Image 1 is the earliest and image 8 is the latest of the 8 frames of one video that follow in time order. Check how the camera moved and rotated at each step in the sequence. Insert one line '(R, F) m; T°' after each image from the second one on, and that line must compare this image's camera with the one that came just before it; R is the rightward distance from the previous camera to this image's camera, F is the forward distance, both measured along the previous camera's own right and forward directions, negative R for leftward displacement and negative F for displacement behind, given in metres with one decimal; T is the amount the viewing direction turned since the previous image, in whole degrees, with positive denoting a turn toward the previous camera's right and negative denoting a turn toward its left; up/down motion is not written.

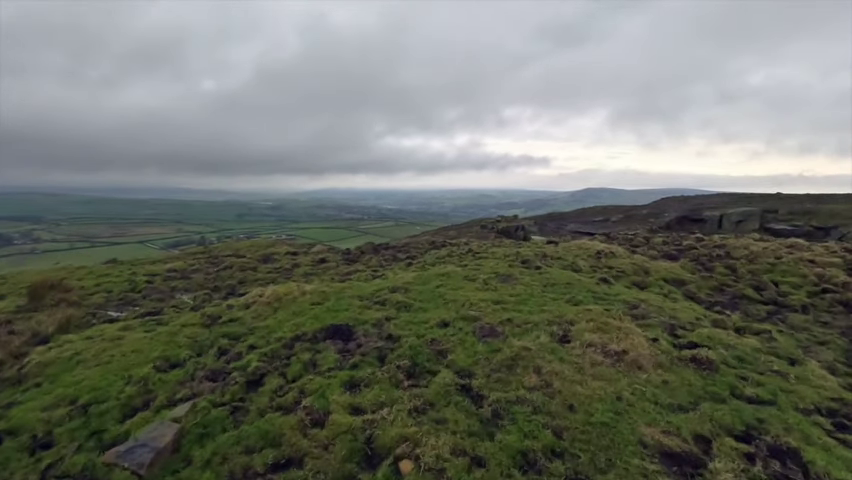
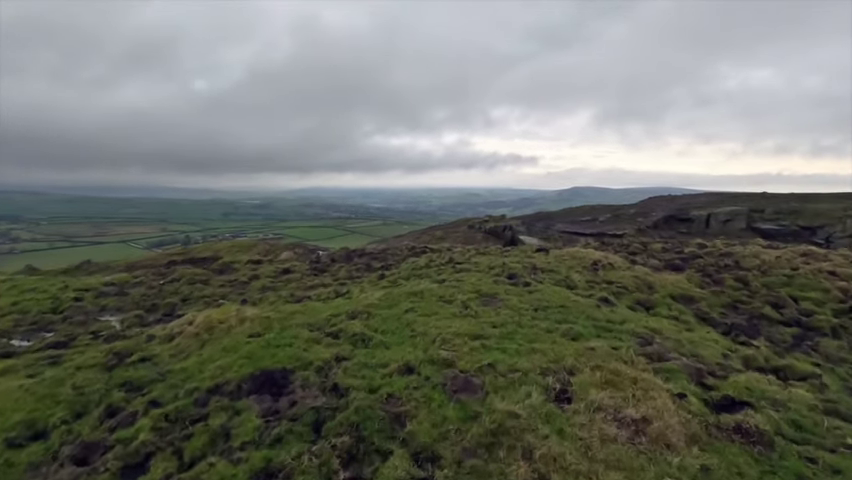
(+1.2, +5.0) m; +2°
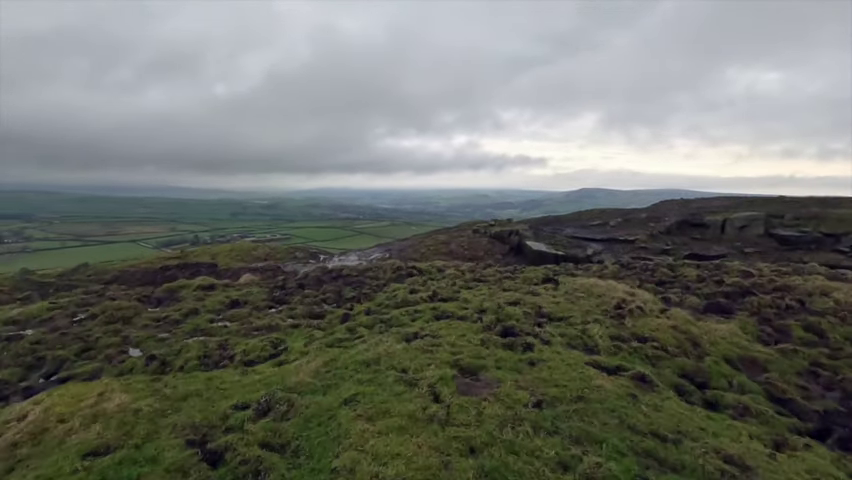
(+2.1, +8.1) m; -1°
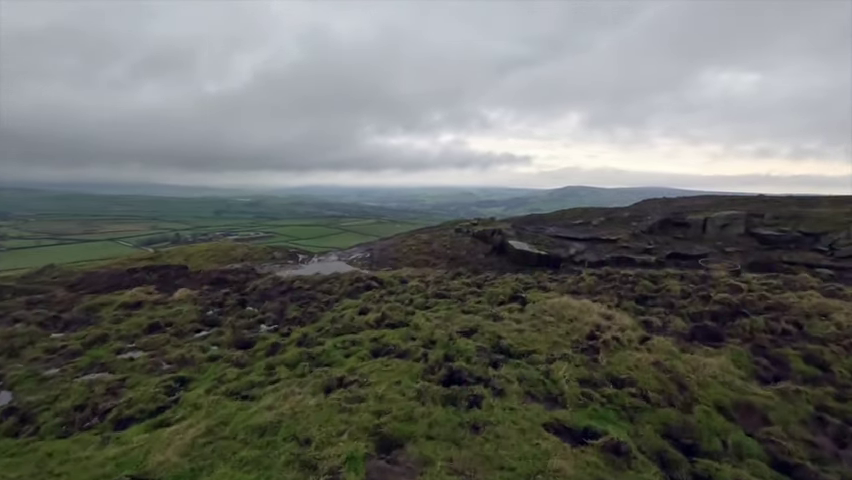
(+2.4, +4.3) m; +2°
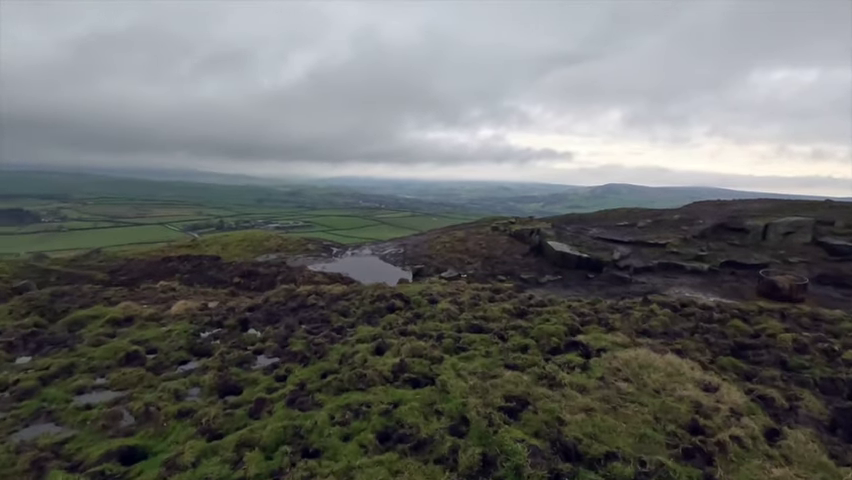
(-0.1, +6.4) m; -4°
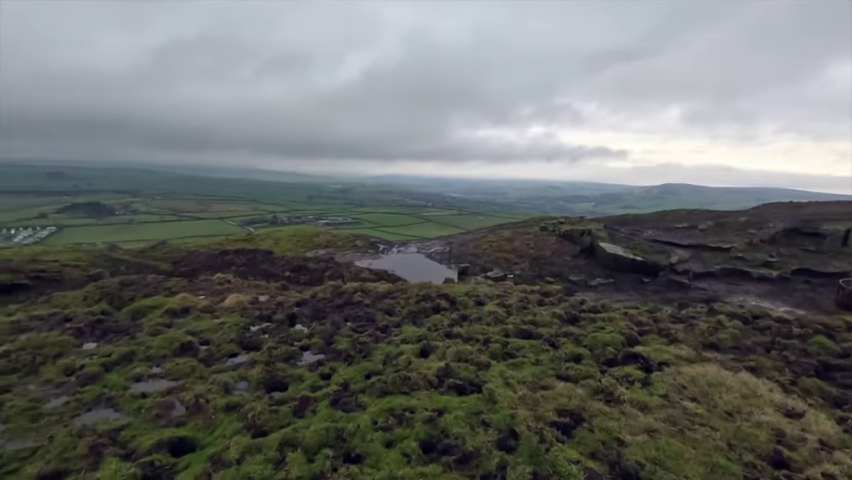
(-0.1, +0.8) m; -6°
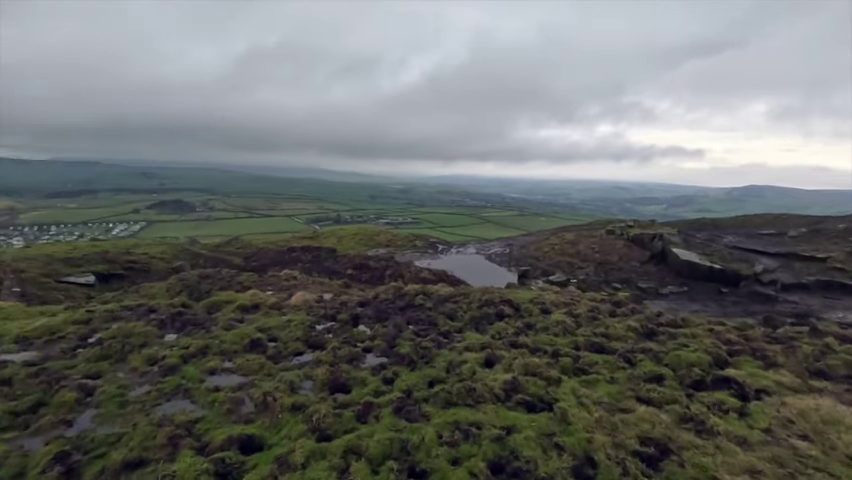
(-0.5, +0.7) m; -8°
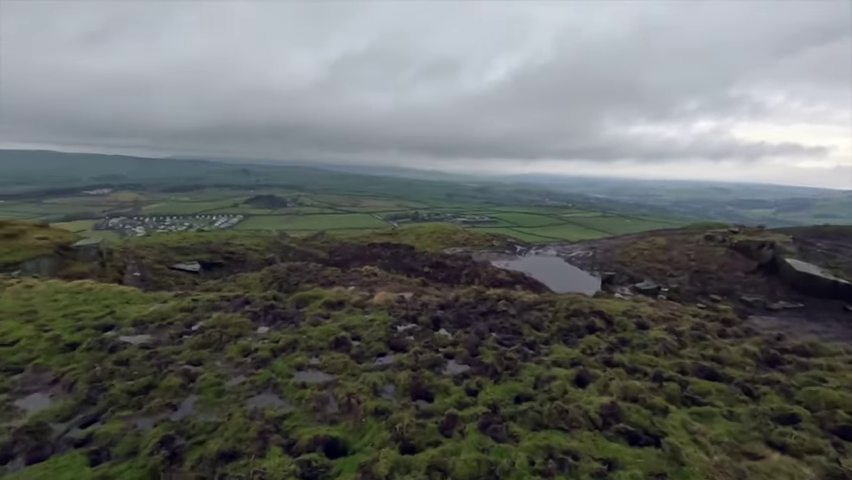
(-0.7, +0.9) m; -10°
